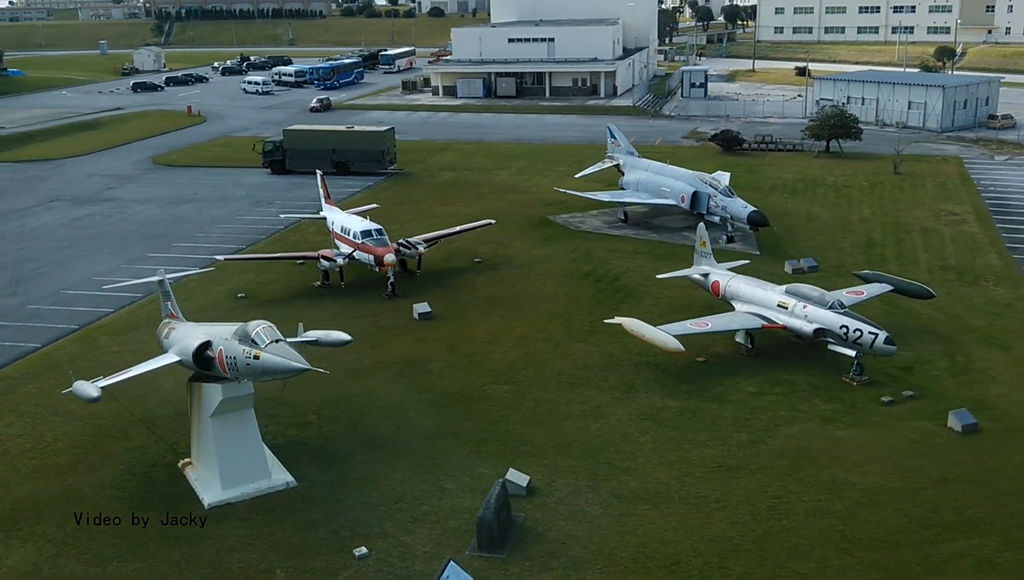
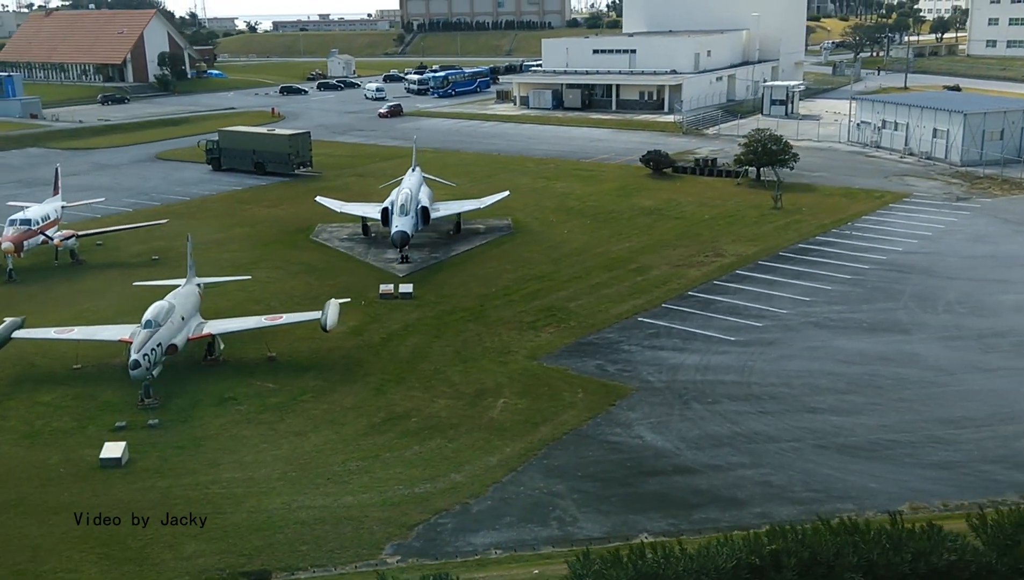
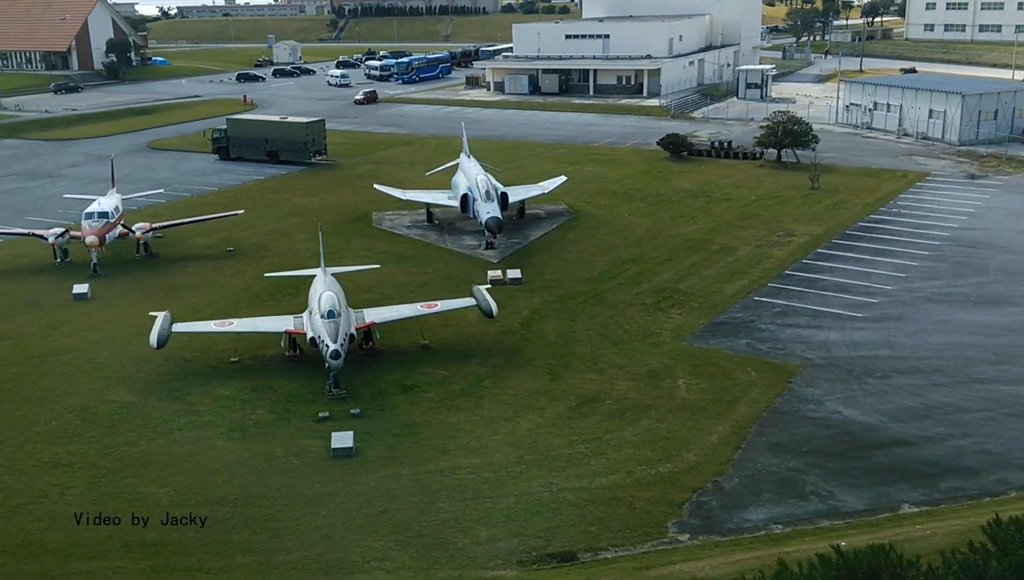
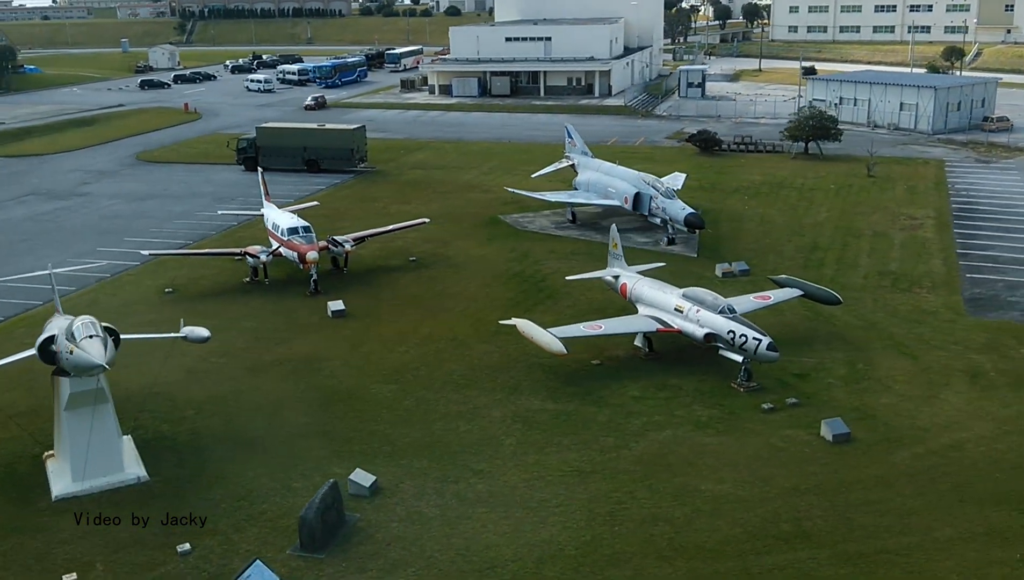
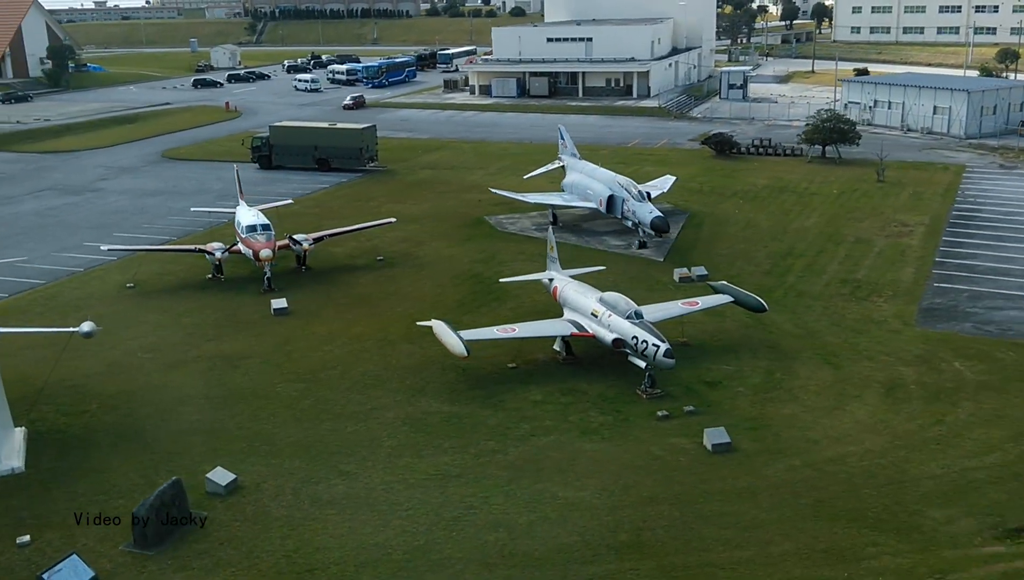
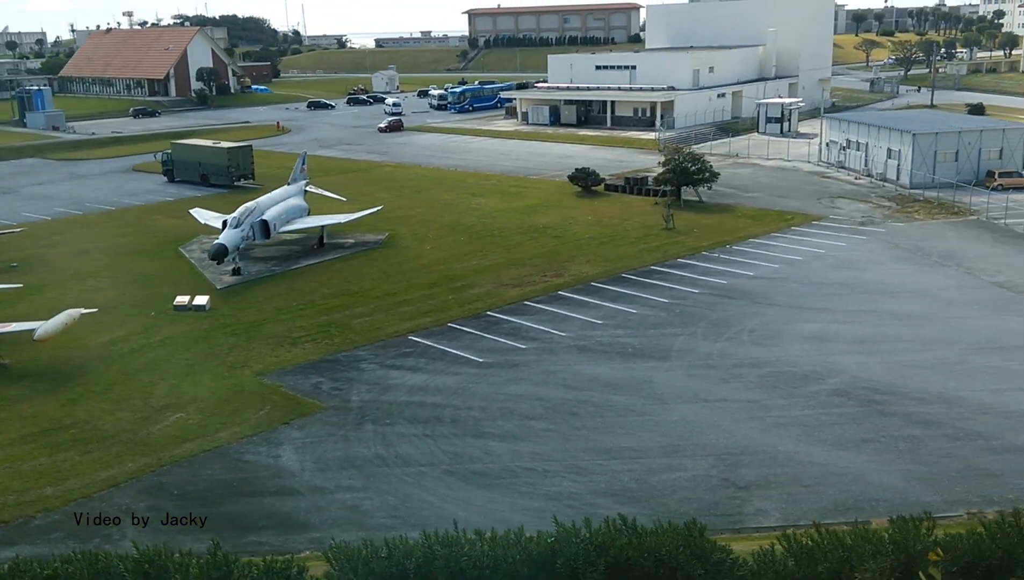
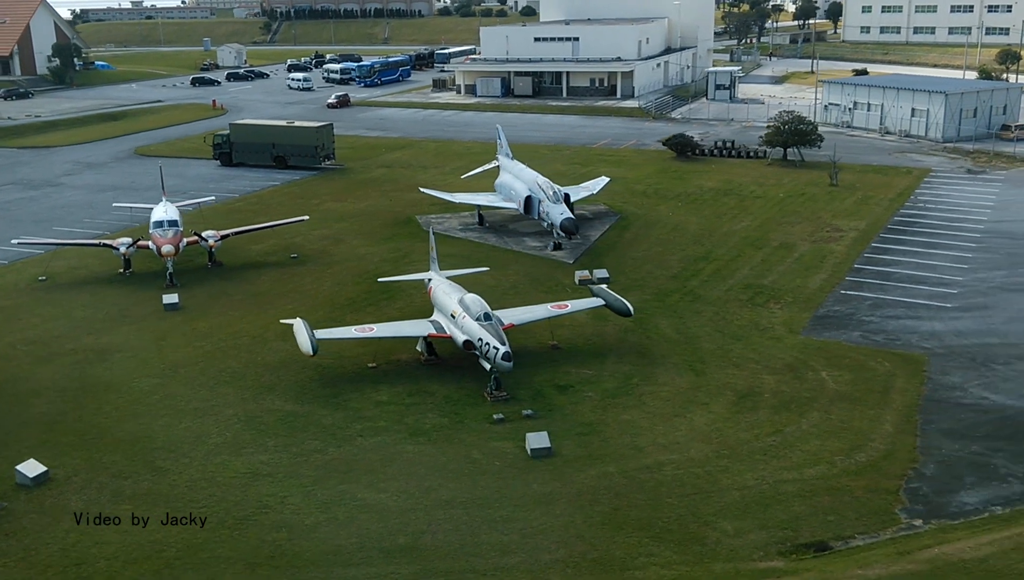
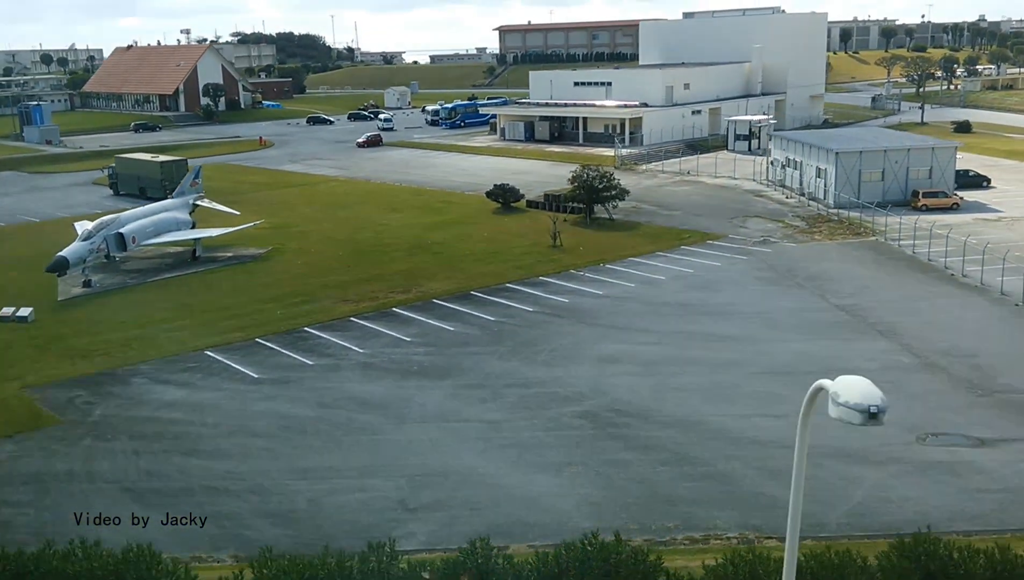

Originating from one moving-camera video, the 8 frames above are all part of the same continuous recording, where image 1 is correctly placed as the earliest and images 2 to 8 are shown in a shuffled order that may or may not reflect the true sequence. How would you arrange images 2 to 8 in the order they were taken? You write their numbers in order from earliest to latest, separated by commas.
4, 5, 7, 3, 2, 6, 8
